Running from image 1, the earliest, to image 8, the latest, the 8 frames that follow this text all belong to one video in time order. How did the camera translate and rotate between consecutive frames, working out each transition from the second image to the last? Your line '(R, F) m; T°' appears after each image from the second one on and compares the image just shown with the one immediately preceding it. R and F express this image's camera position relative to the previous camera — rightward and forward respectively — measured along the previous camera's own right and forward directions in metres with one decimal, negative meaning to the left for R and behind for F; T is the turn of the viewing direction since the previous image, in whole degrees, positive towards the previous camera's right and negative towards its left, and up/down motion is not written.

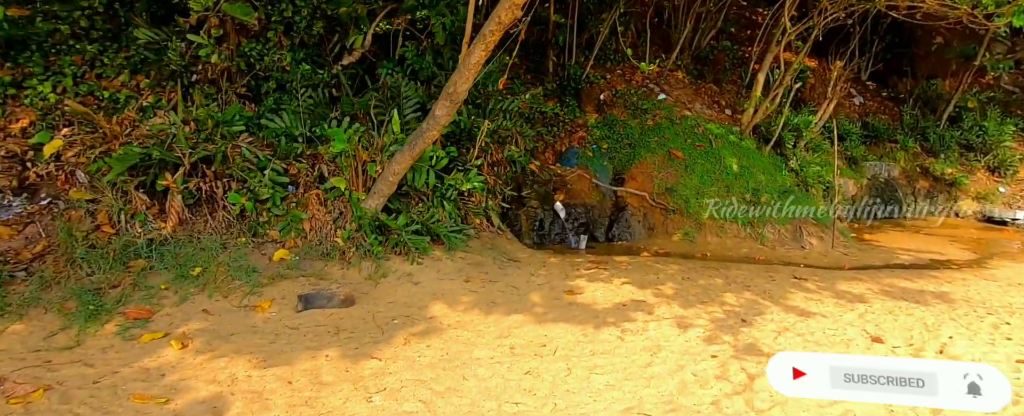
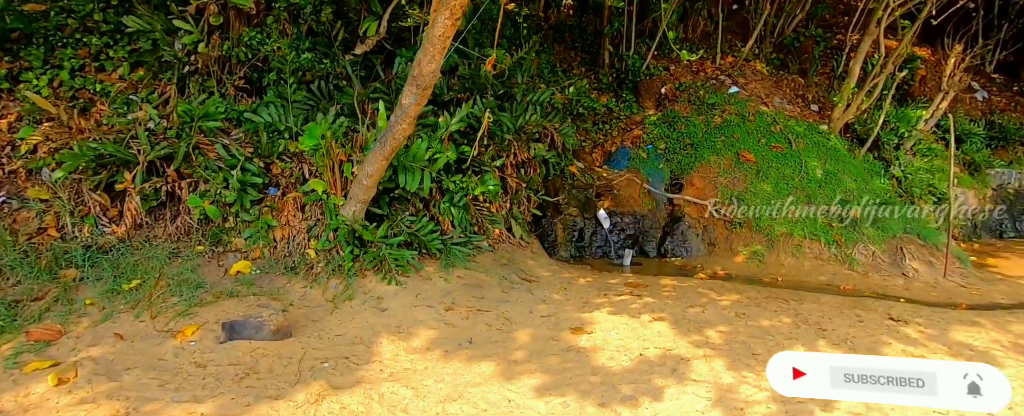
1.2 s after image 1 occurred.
(+0.6, +1.1) m; -8°
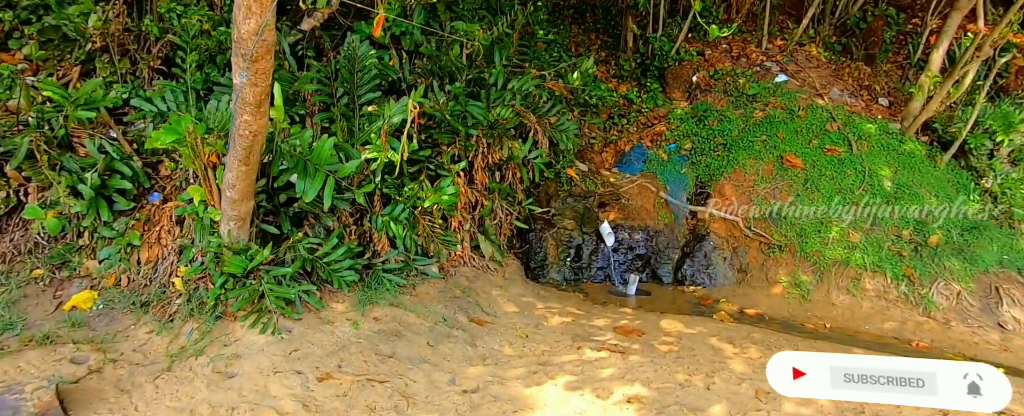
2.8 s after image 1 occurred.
(+0.7, +1.3) m; -5°
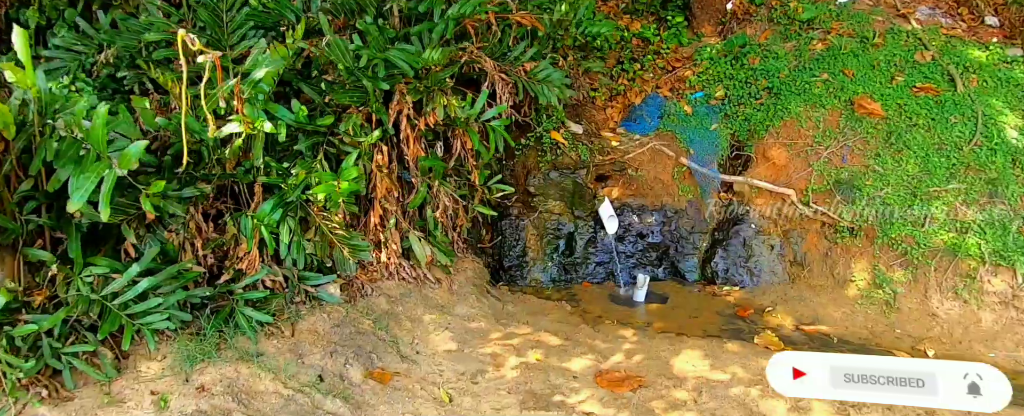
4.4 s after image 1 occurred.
(+0.6, +1.5) m; -5°
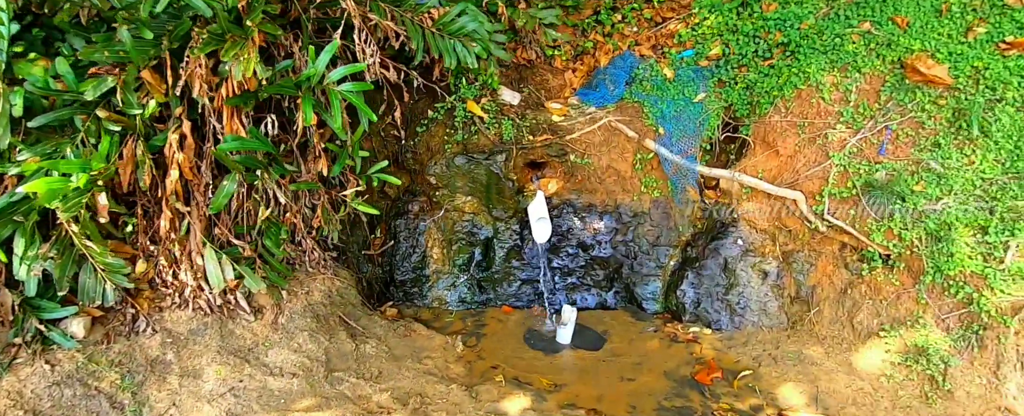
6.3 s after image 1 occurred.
(+0.9, +1.2) m; -6°
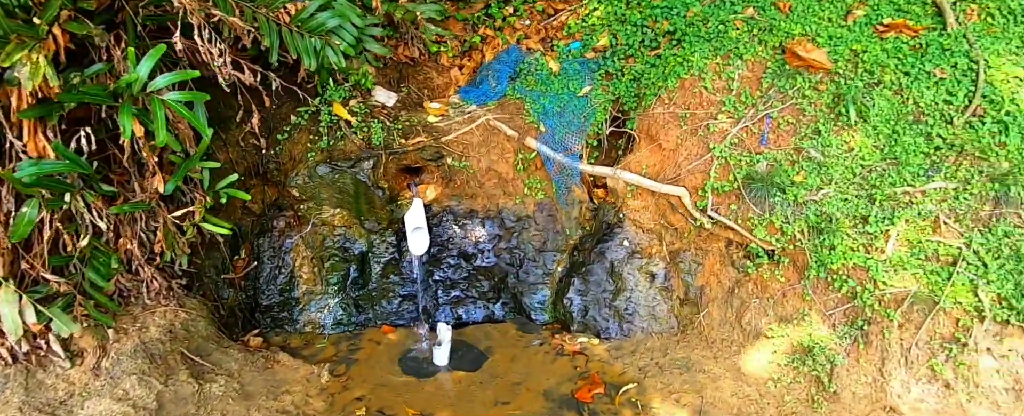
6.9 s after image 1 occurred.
(+0.4, +0.2) m; +4°
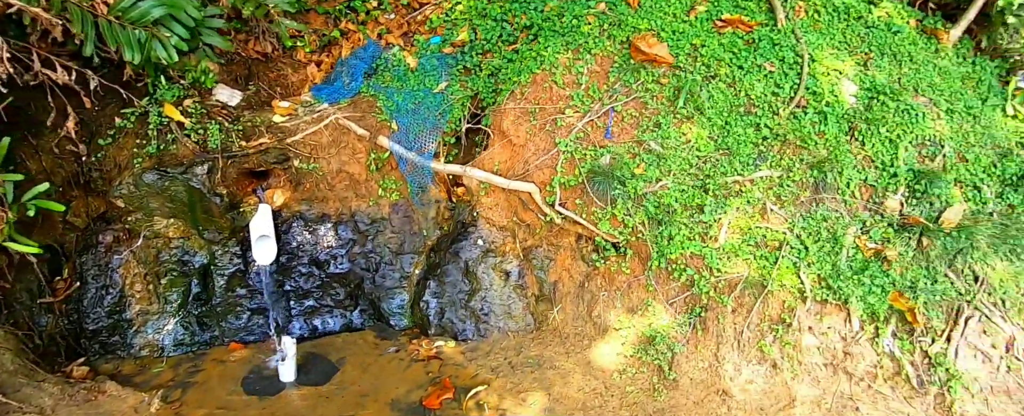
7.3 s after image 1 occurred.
(+0.4, +0.1) m; +7°
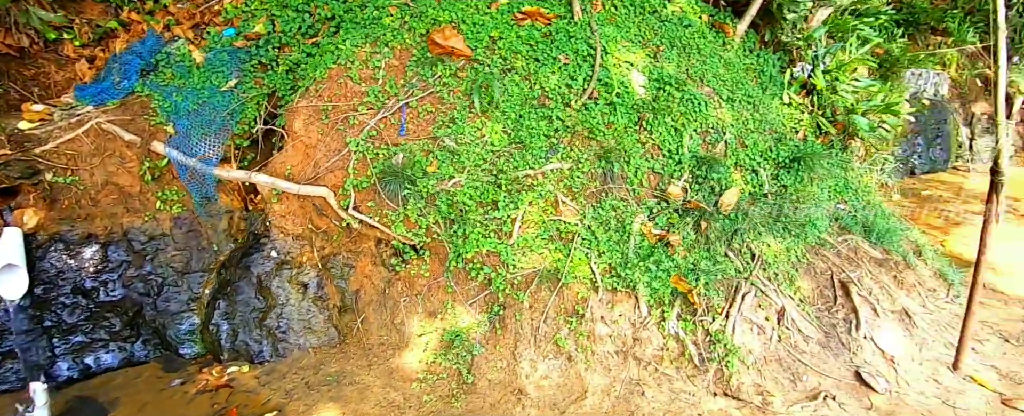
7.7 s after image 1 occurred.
(+0.4, +0.1) m; +10°
